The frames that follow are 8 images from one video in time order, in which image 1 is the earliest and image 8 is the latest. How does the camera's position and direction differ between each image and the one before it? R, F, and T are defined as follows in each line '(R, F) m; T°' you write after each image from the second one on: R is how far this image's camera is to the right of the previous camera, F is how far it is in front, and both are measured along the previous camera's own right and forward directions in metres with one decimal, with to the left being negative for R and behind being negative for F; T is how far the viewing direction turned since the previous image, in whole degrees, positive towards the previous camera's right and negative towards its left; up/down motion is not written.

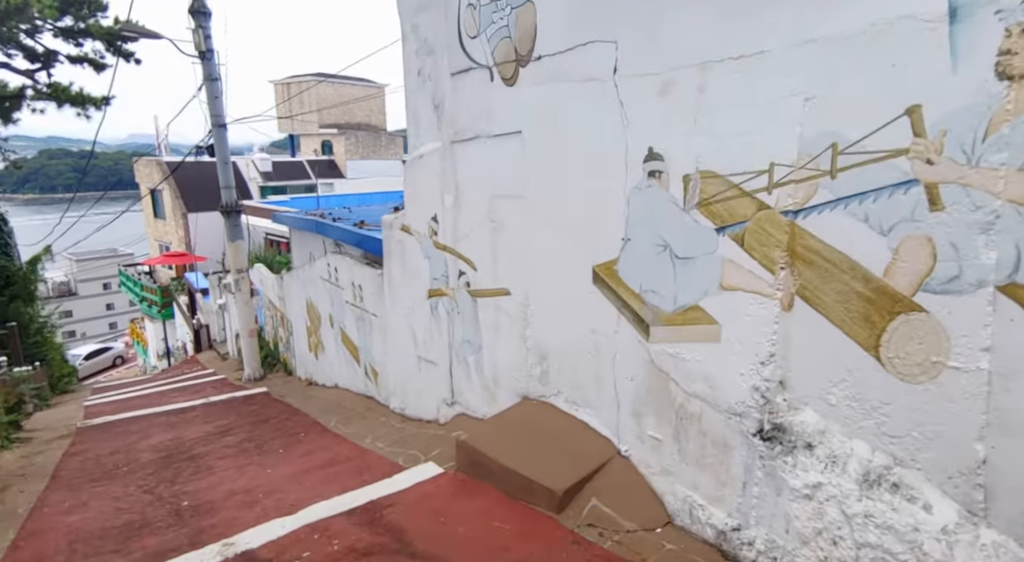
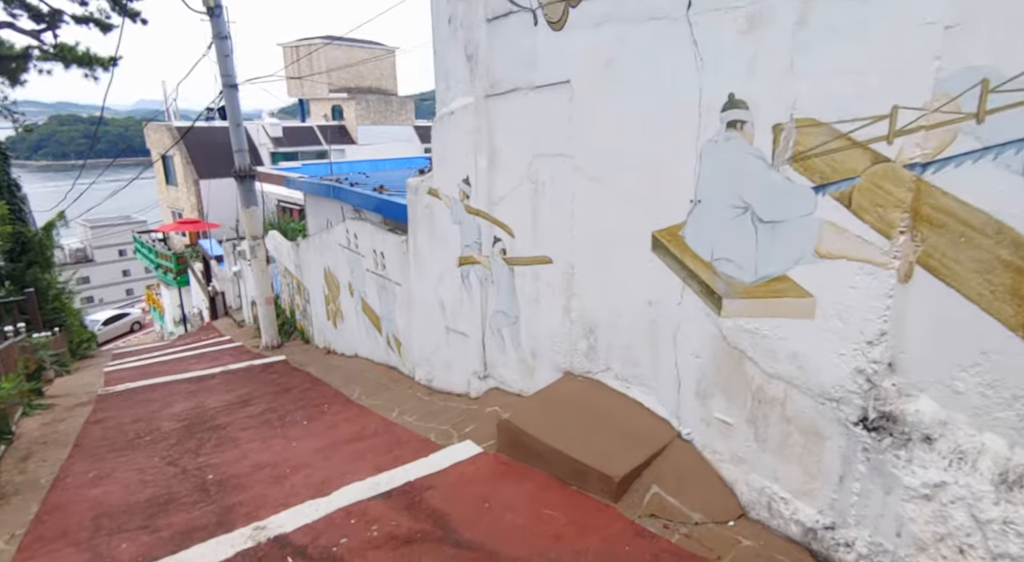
(-0.3, +0.4) m; -1°
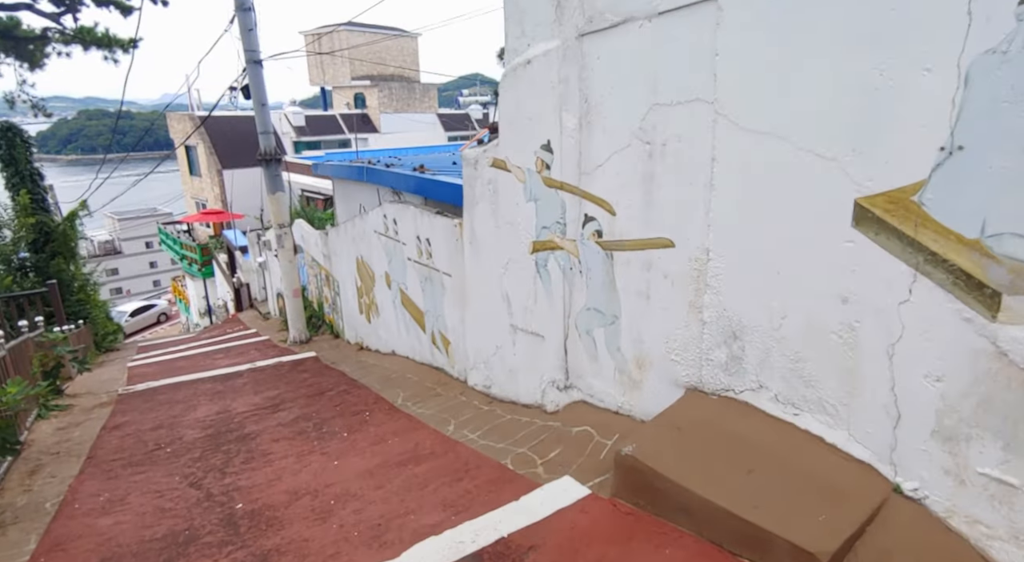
(-0.6, +1.0) m; -2°
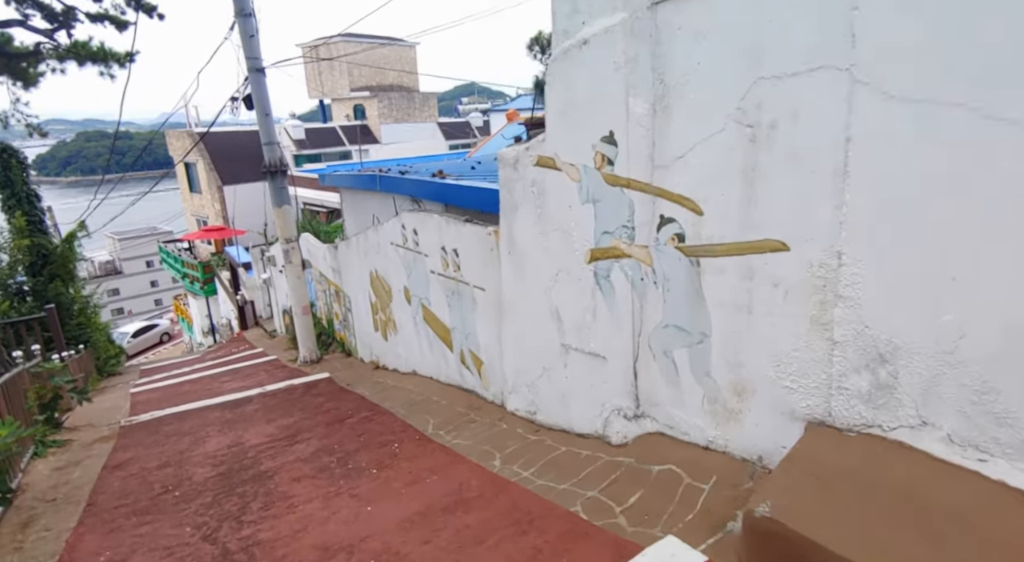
(-0.4, +0.6) m; 0°
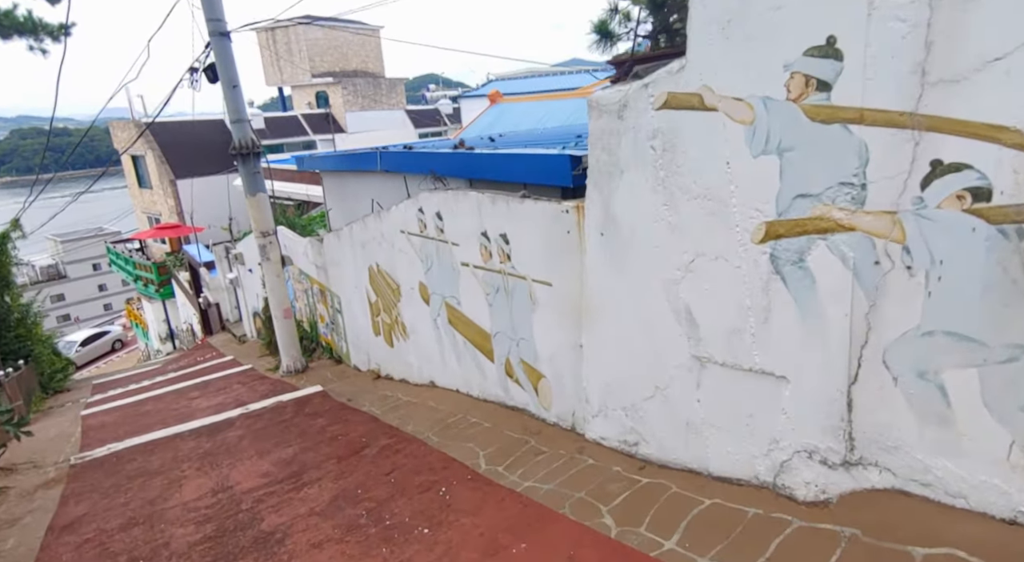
(-0.9, +1.4) m; +4°
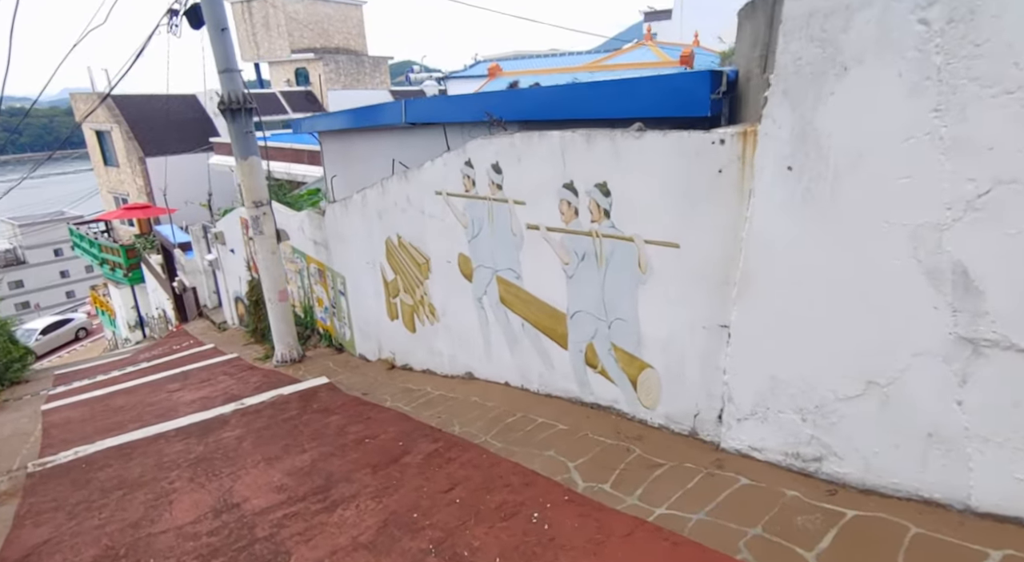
(-0.9, +1.2) m; +2°
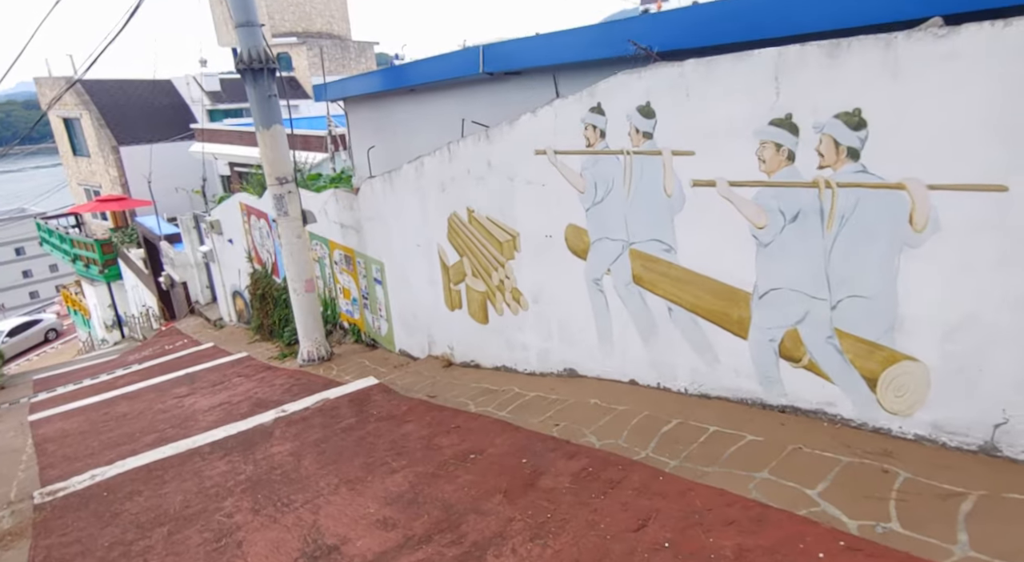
(-1.3, +1.1) m; +2°
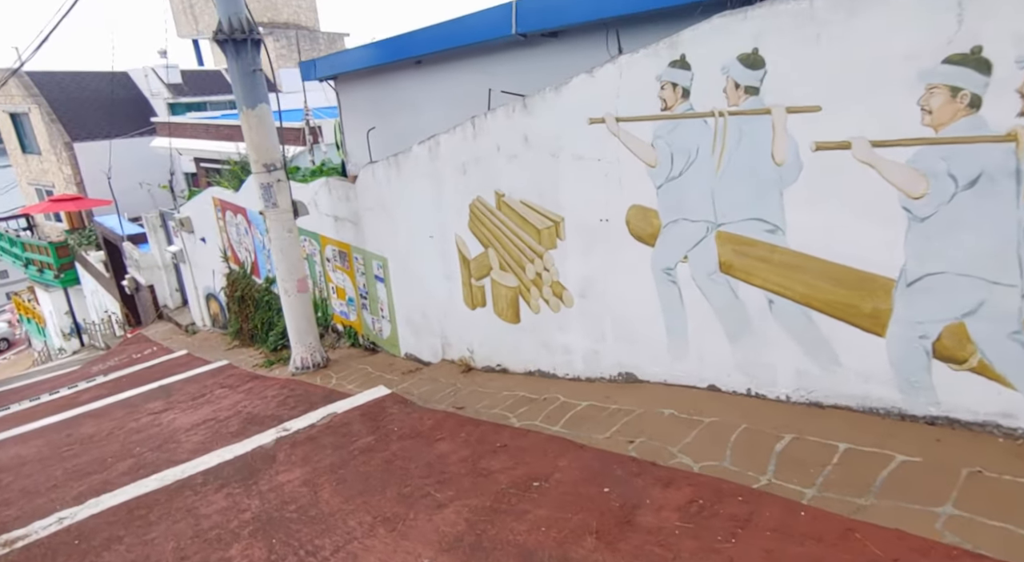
(-0.7, +0.8) m; +3°
